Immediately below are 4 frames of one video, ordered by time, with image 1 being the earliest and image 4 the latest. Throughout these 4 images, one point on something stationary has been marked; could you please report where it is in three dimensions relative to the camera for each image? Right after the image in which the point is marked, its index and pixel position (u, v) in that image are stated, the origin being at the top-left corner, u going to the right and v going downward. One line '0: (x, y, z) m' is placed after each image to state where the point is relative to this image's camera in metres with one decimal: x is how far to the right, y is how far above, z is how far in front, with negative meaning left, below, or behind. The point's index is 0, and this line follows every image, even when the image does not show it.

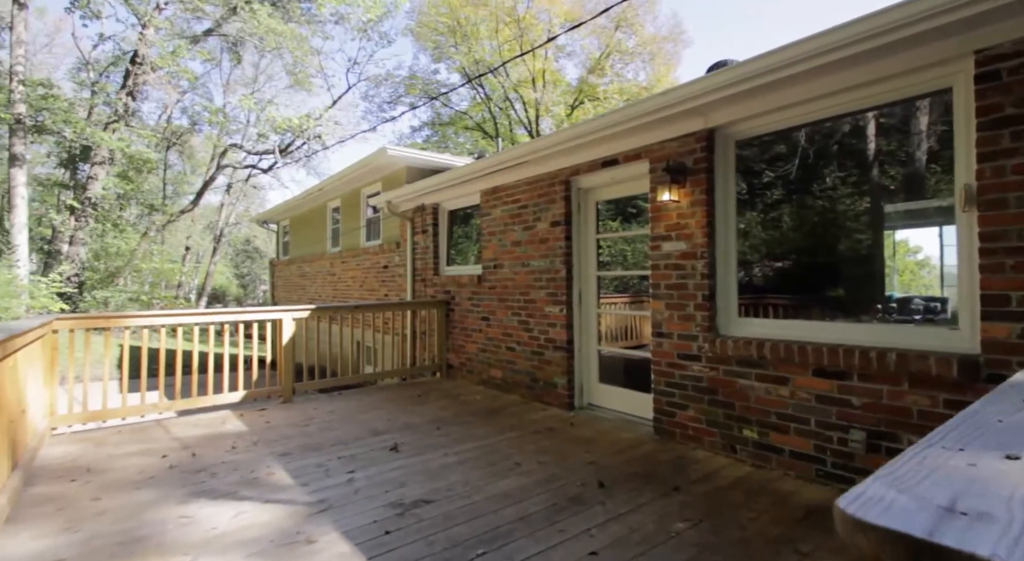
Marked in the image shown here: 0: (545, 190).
0: (+0.3, +0.7, +4.6) m
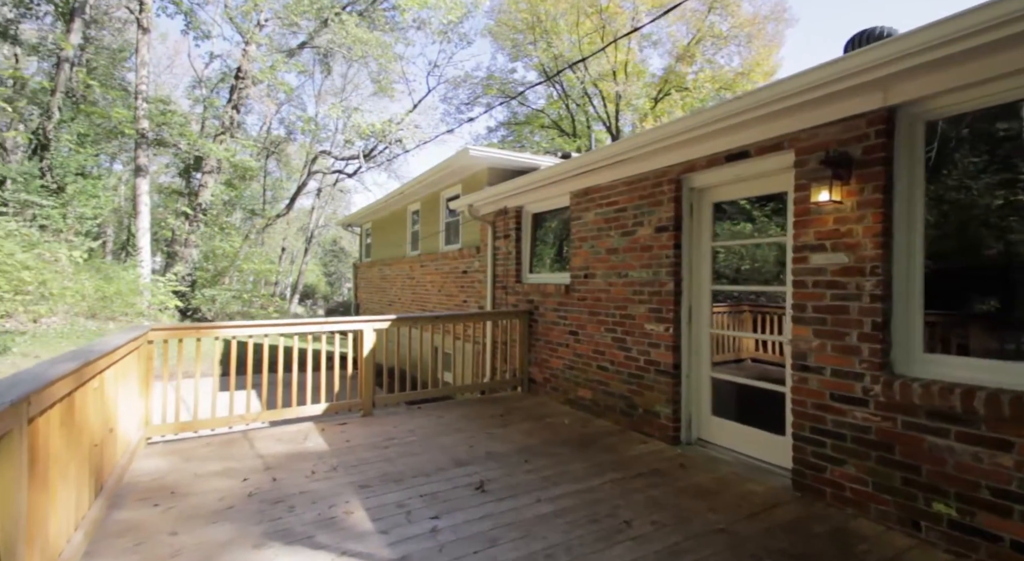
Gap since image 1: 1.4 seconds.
0: (+1.0, +0.6, +4.0) m
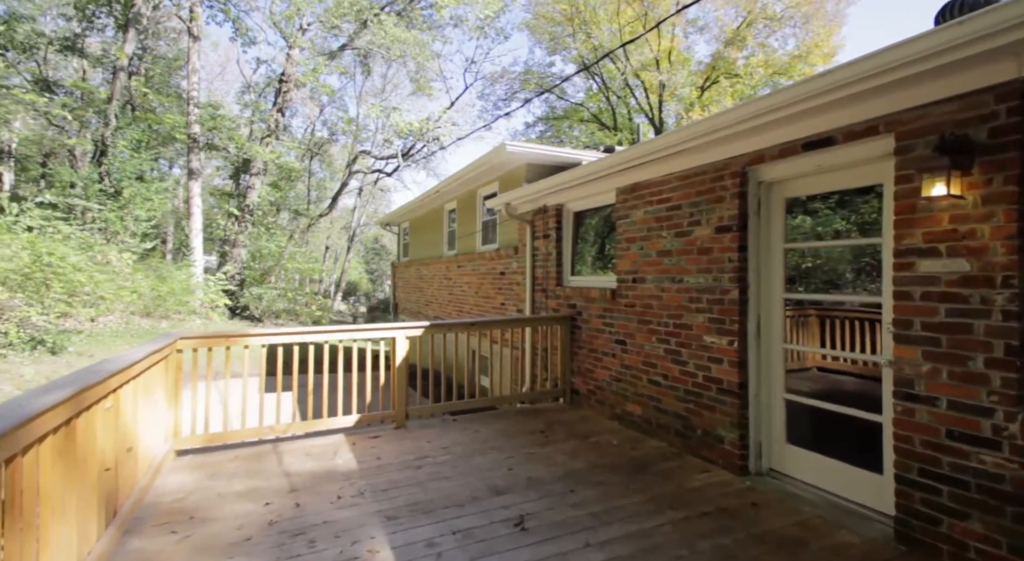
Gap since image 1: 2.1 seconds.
0: (+1.2, +0.6, +3.6) m
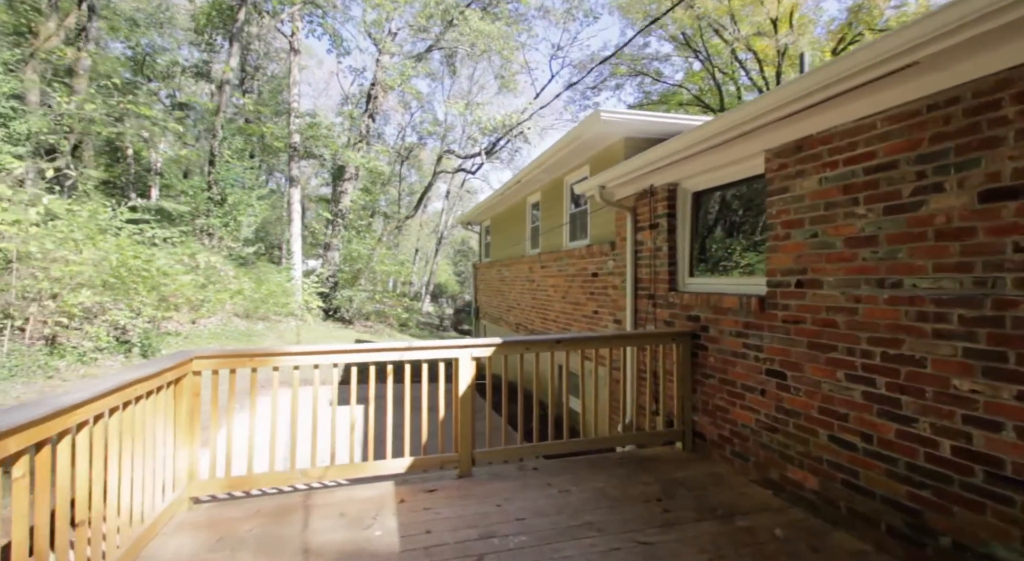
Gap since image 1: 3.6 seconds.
0: (+1.6, +0.6, +2.1) m
